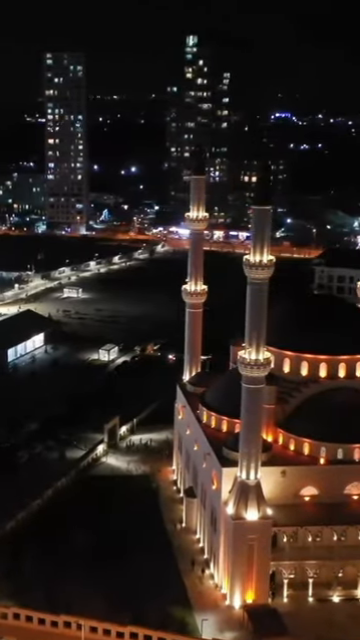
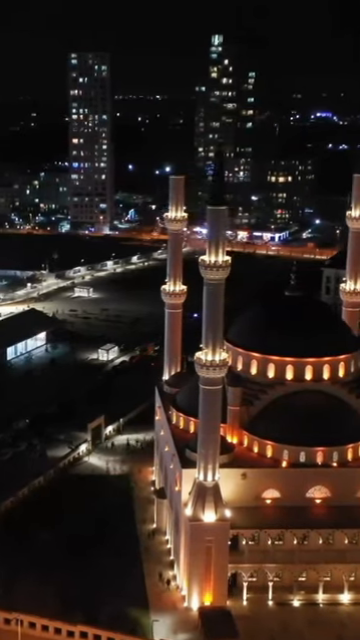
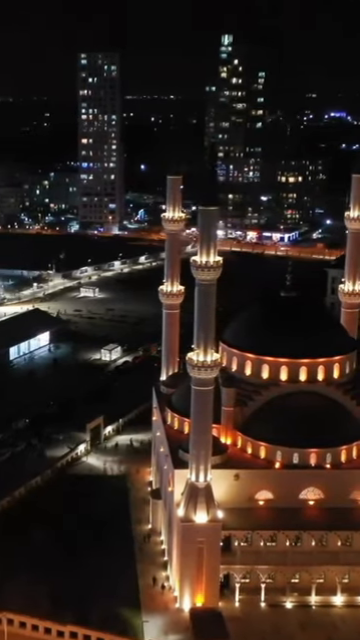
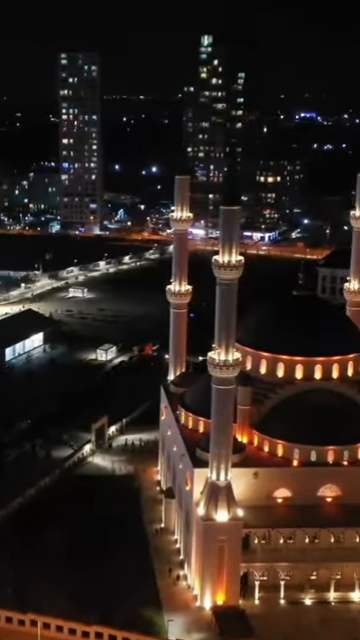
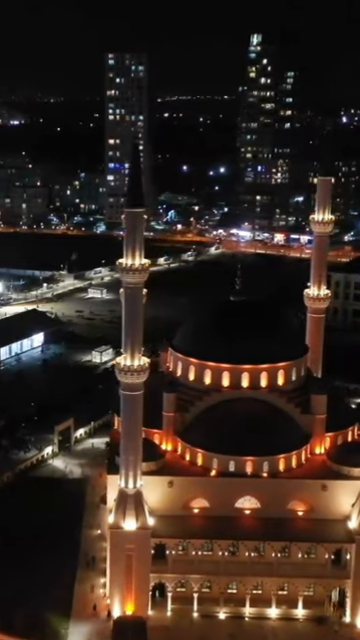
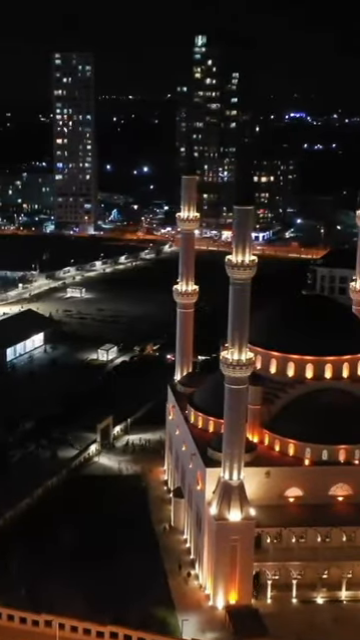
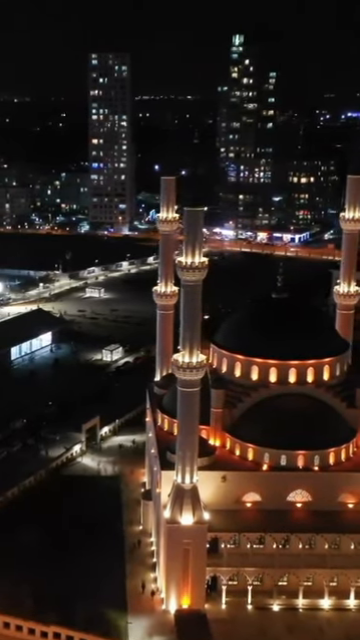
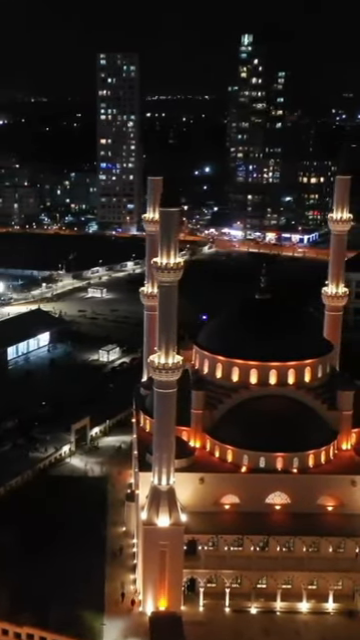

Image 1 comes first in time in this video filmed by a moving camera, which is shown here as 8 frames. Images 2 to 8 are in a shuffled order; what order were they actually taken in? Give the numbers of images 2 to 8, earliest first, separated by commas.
6, 4, 2, 3, 7, 8, 5
